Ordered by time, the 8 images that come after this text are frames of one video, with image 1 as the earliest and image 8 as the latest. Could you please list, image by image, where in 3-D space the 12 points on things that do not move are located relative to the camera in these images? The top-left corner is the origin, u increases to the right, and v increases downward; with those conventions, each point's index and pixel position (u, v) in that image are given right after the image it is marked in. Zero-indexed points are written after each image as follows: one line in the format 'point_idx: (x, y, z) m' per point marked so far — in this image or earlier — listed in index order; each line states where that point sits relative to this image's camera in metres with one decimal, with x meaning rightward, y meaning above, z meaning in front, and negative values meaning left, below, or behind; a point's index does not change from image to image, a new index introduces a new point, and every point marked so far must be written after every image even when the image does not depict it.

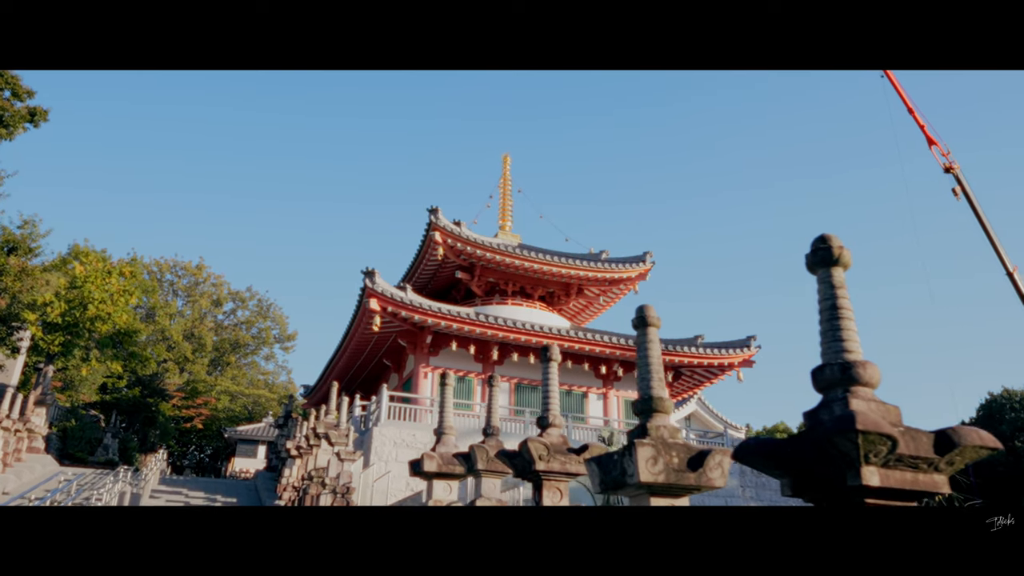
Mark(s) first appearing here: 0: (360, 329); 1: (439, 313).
0: (-4.4, -1.1, +19.7) m
1: (-1.9, -0.8, +19.1) m
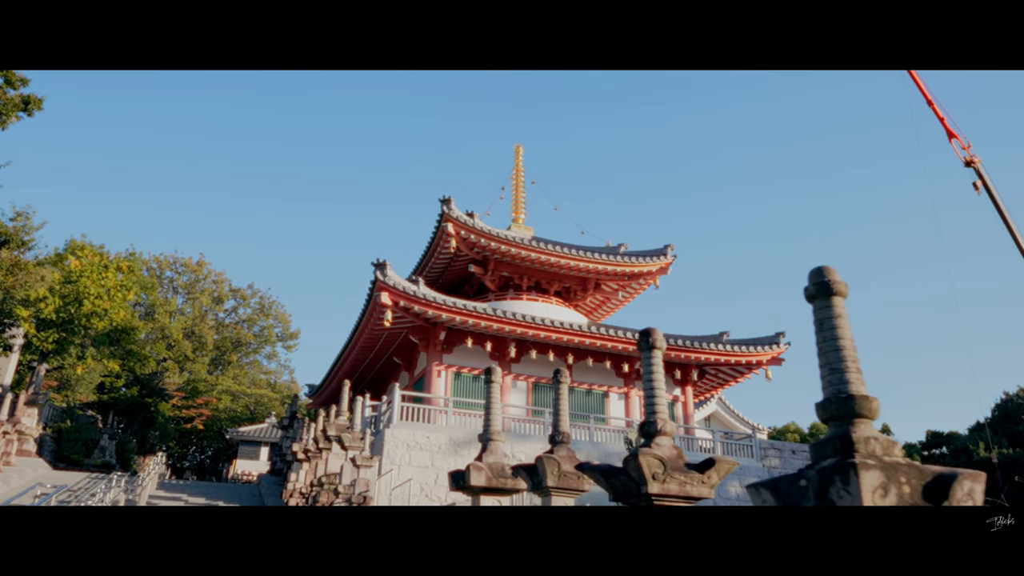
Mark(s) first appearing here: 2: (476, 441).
0: (-3.9, -0.9, +18.6) m
1: (-1.4, -0.6, +18.1) m
2: (-0.9, -3.8, +16.9) m
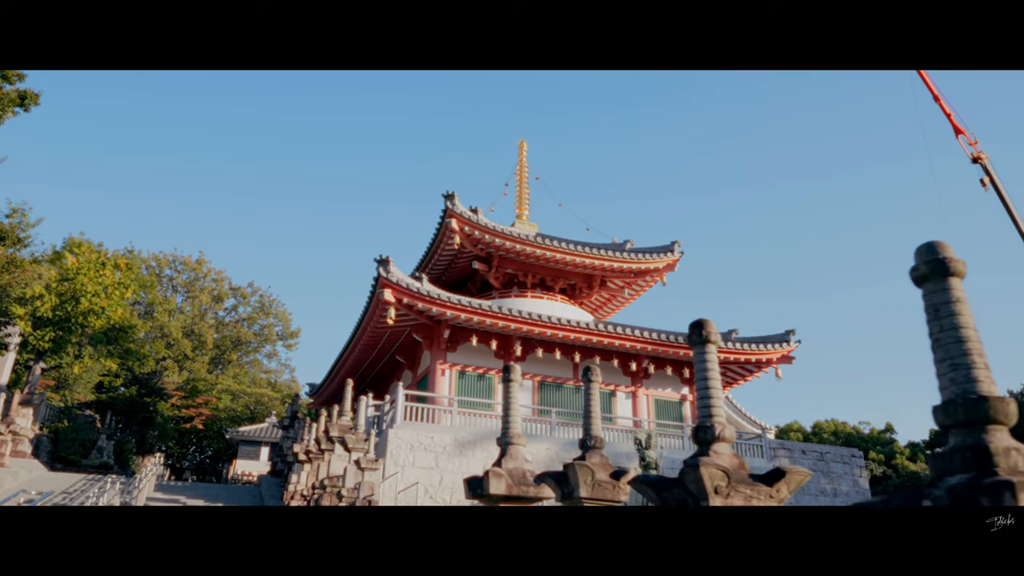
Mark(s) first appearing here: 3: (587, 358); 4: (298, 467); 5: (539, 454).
0: (-3.7, -0.9, +18.2) m
1: (-1.3, -0.5, +17.6) m
2: (-0.8, -3.7, +16.4) m
3: (+2.2, -2.0, +19.8) m
4: (-4.9, -4.1, +15.5) m
5: (+0.6, -4.1, +16.8) m
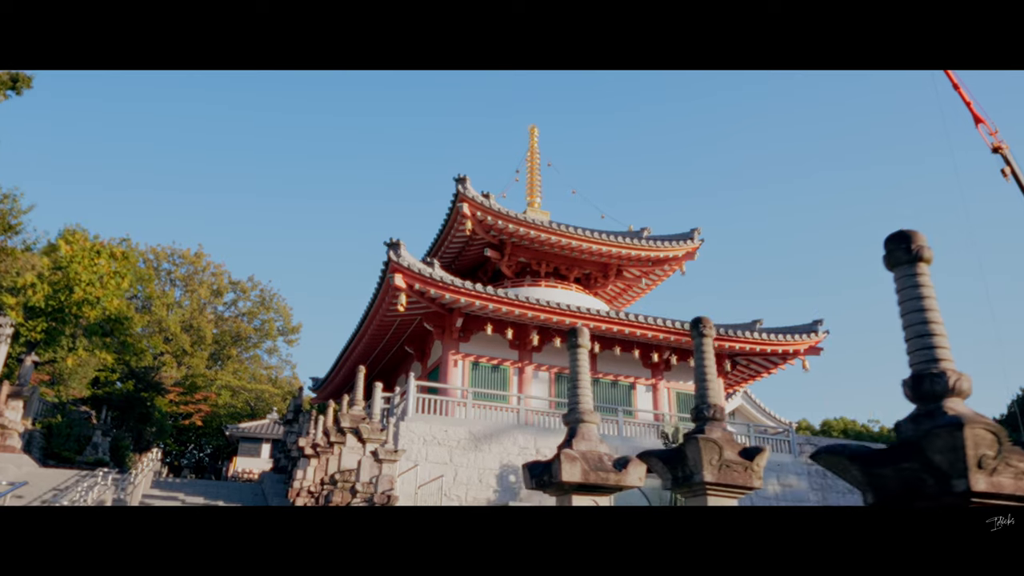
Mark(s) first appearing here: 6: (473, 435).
0: (-3.3, -0.5, +17.3) m
1: (-0.9, -0.1, +16.7) m
2: (-0.4, -3.4, +15.5) m
3: (+2.6, -1.7, +18.9) m
4: (-4.5, -3.7, +14.6) m
5: (+1.1, -3.8, +15.8) m
6: (-0.9, -3.3, +15.4) m
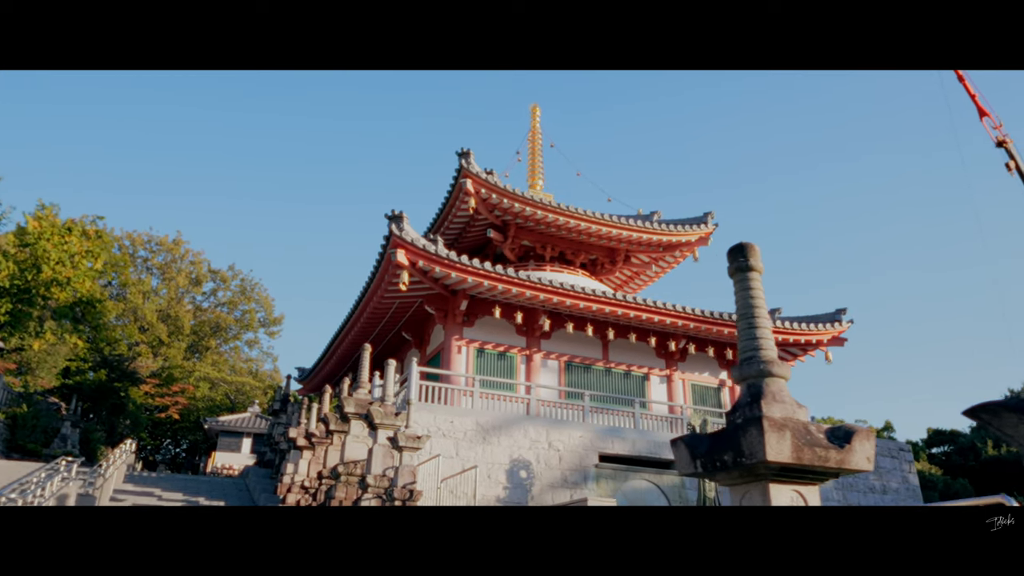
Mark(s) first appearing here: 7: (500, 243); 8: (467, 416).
0: (-3.1, 0.0, +15.9) m
1: (-0.6, +0.3, +15.4) m
2: (-0.1, -2.9, +14.2) m
3: (+2.8, -1.2, +17.7) m
4: (-4.2, -3.2, +13.2) m
5: (+1.3, -3.3, +14.6) m
6: (-0.6, -2.9, +14.1) m
7: (-0.4, +1.3, +20.0) m
8: (-0.9, -2.6, +14.1) m
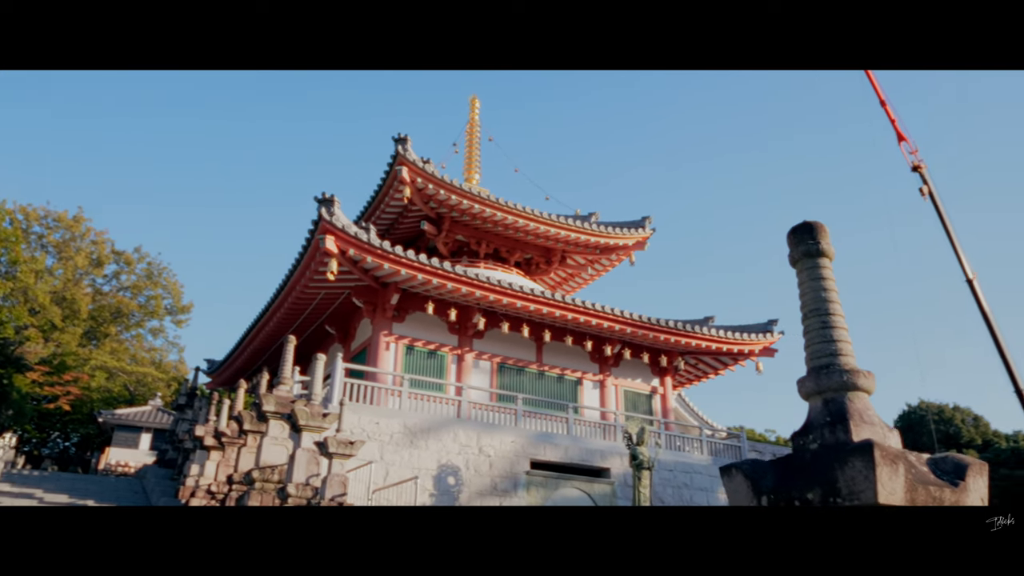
0: (-4.5, +0.2, +14.8) m
1: (-2.0, +0.5, +14.5) m
2: (-1.5, -2.8, +13.4) m
3: (+1.1, -1.3, +17.2) m
4: (-5.5, -2.9, +11.9) m
5: (-0.2, -3.3, +13.9) m
6: (-2.0, -2.7, +13.2) m
7: (-2.2, +1.4, +19.1) m
8: (-2.3, -2.5, +13.2) m
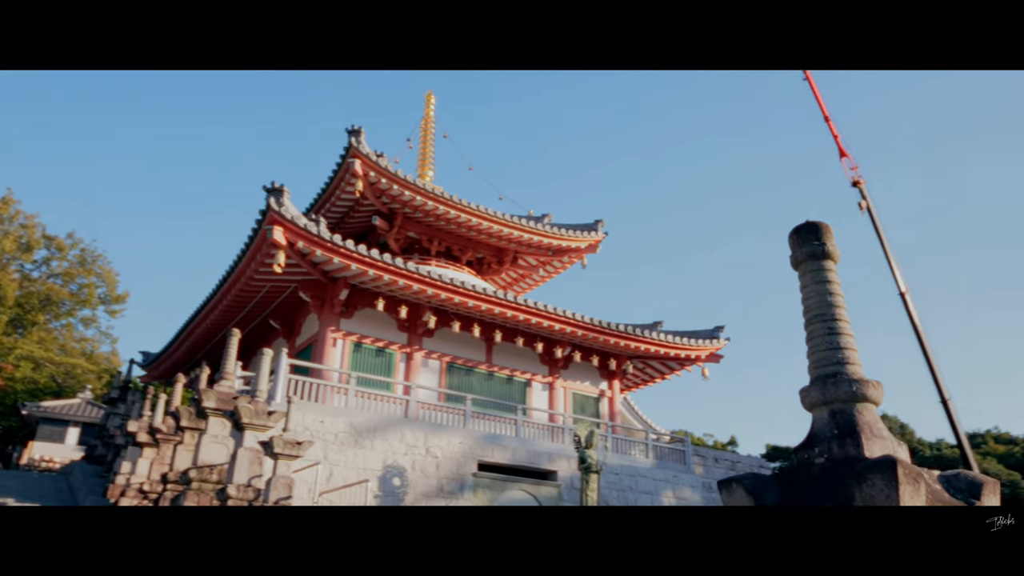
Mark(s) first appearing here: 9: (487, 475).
0: (-5.5, +0.4, +14.3) m
1: (-3.0, +0.5, +14.2) m
2: (-2.5, -2.8, +13.1) m
3: (-0.2, -1.3, +17.1) m
4: (-6.4, -2.8, +11.4) m
5: (-1.2, -3.3, +13.8) m
6: (-3.0, -2.7, +12.9) m
7: (-3.5, +1.5, +18.8) m
8: (-3.3, -2.4, +12.8) m
9: (-0.5, -3.8, +13.8) m
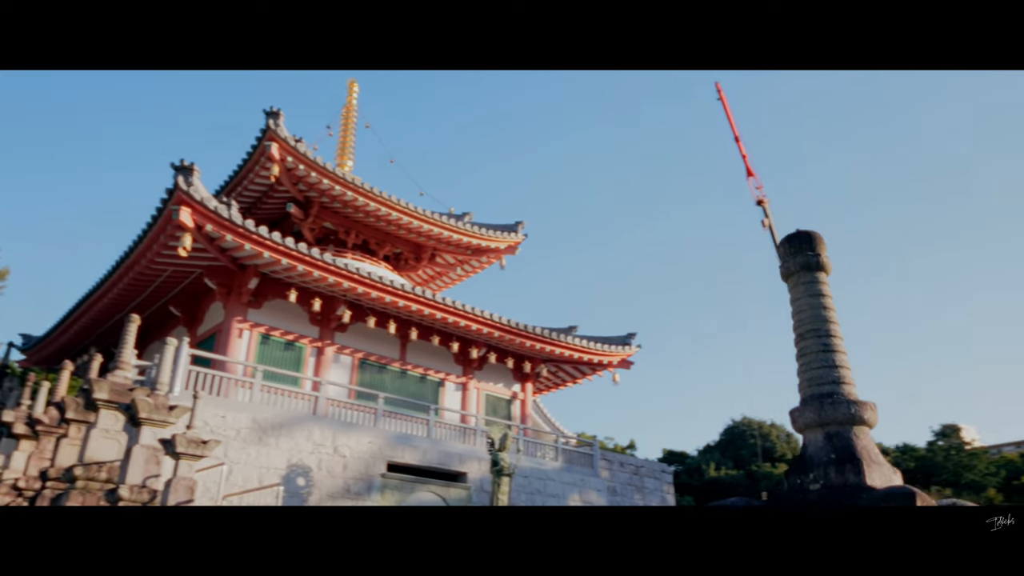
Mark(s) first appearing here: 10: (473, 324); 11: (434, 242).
0: (-7.1, +0.7, +13.3) m
1: (-4.6, +0.7, +13.6) m
2: (-4.1, -2.6, +12.6) m
3: (-2.3, -1.2, +16.8) m
4: (-7.7, -2.4, +10.3) m
5: (-3.0, -3.2, +13.3) m
6: (-4.6, -2.5, +12.3) m
7: (-5.6, +1.8, +18.0) m
8: (-4.8, -2.2, +12.2) m
9: (-2.3, -3.7, +13.4) m
10: (-1.0, -0.9, +16.5) m
11: (-2.2, +1.3, +19.9) m
